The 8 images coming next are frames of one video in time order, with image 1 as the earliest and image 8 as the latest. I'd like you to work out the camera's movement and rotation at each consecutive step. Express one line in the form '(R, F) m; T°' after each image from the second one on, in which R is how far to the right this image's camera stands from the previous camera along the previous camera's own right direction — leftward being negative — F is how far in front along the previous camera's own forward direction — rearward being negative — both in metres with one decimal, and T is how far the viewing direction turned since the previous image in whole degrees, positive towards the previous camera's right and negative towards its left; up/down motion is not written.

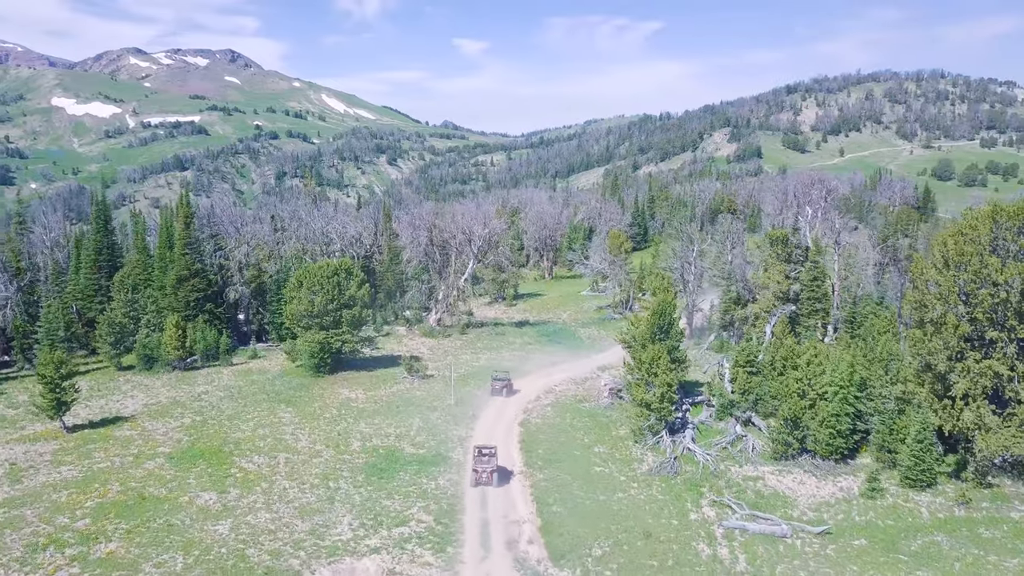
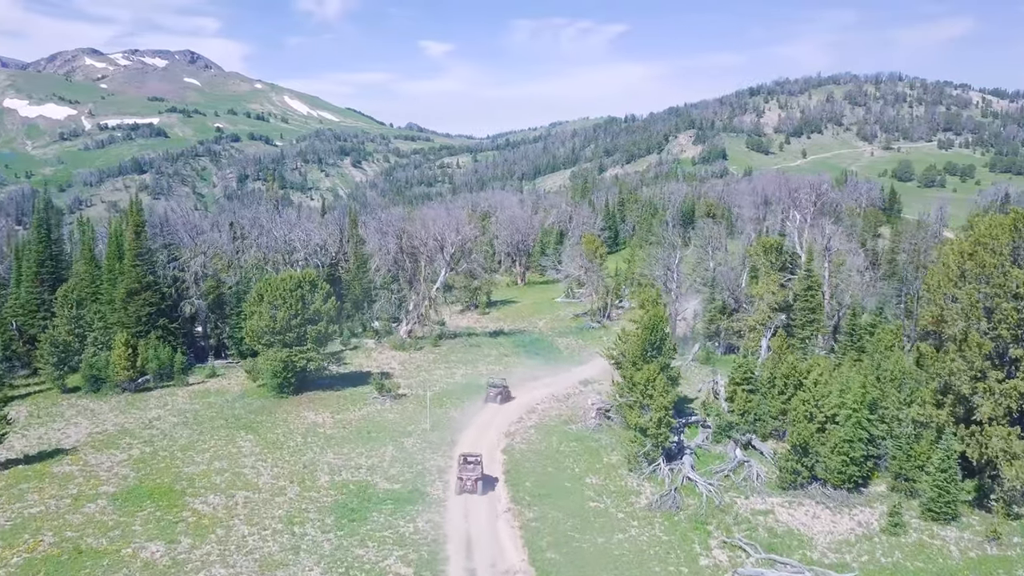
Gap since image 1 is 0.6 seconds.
(-0.6, +3.0) m; +2°
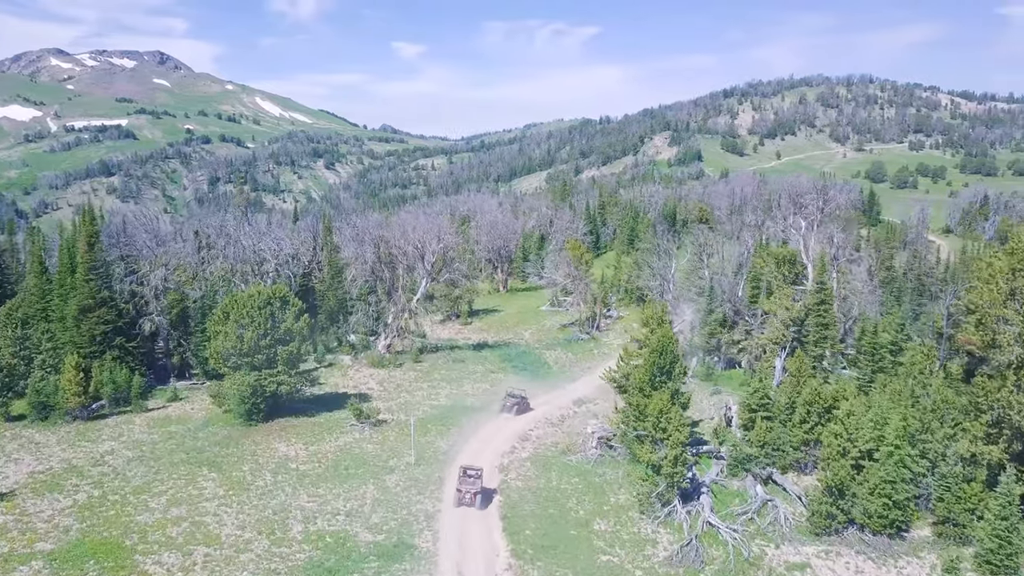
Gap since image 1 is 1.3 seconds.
(-0.8, +3.6) m; +2°
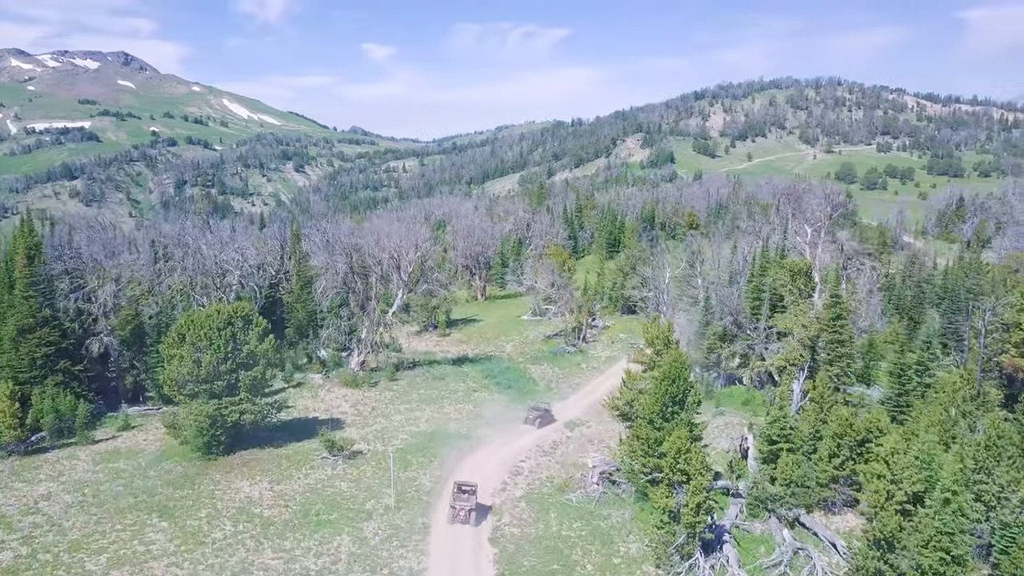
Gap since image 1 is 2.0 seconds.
(-0.7, +3.8) m; +2°
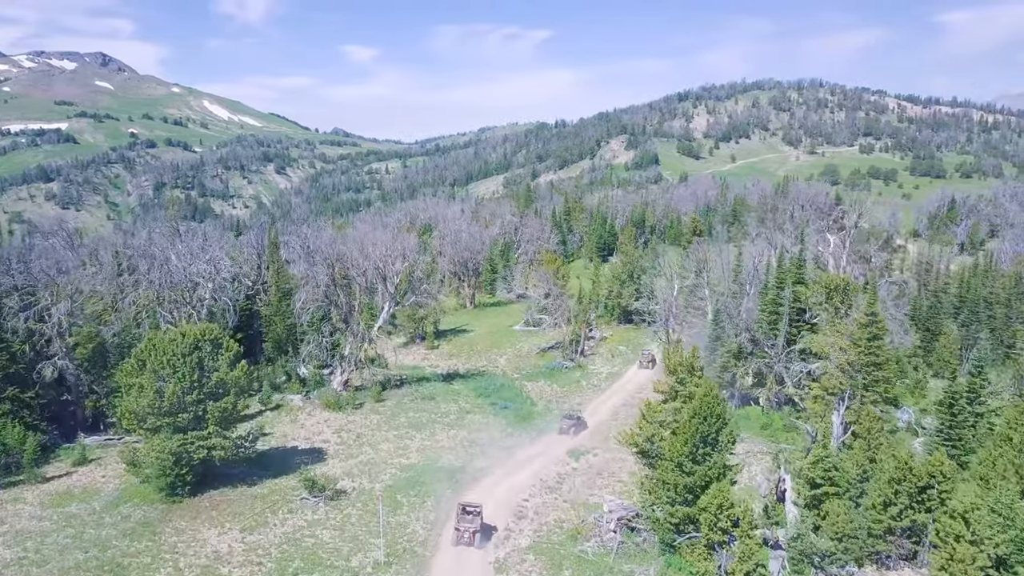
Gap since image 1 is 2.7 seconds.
(-0.8, +3.9) m; +1°
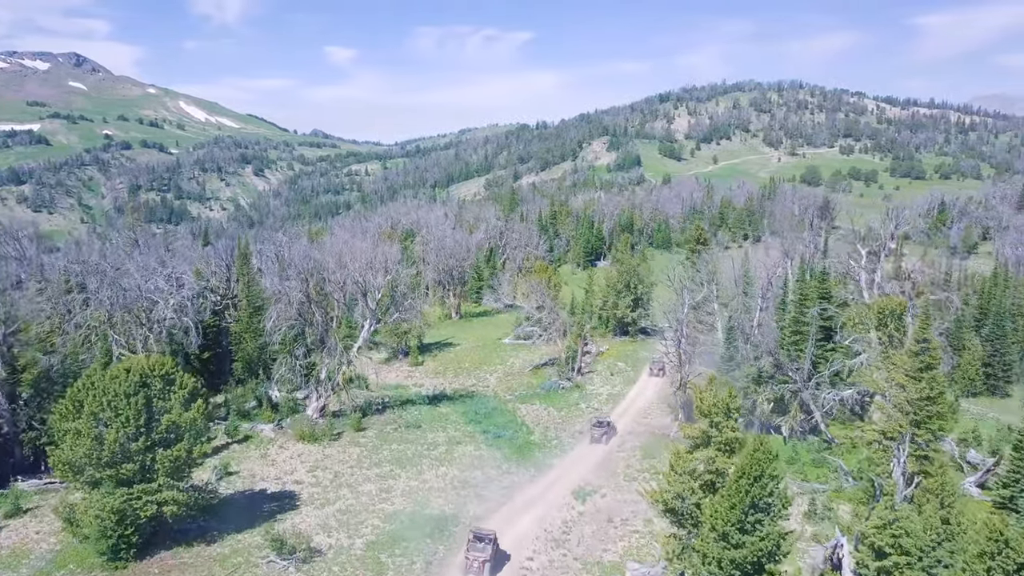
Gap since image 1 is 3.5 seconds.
(-0.7, +4.6) m; +1°
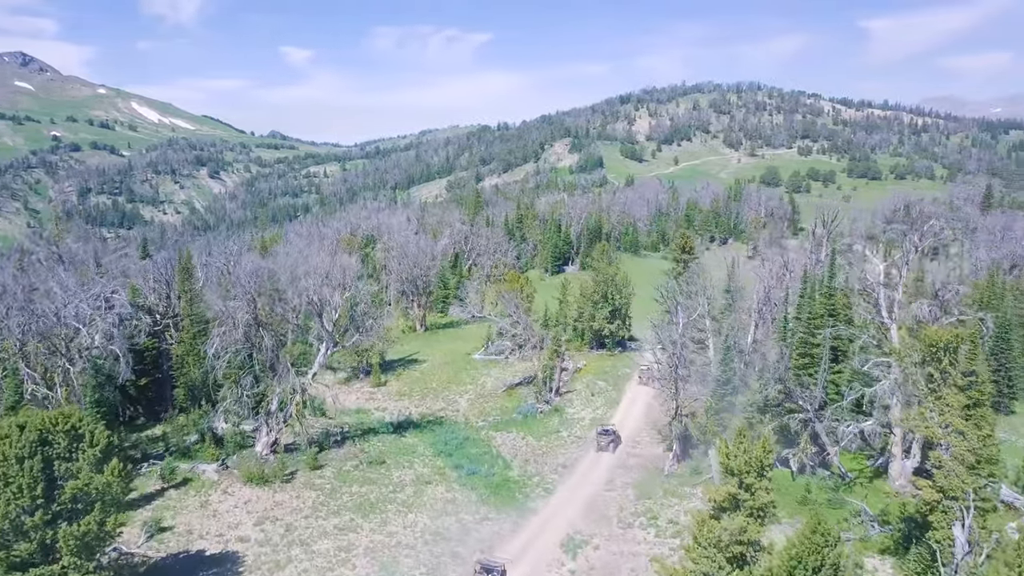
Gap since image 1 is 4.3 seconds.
(-0.6, +4.7) m; +3°
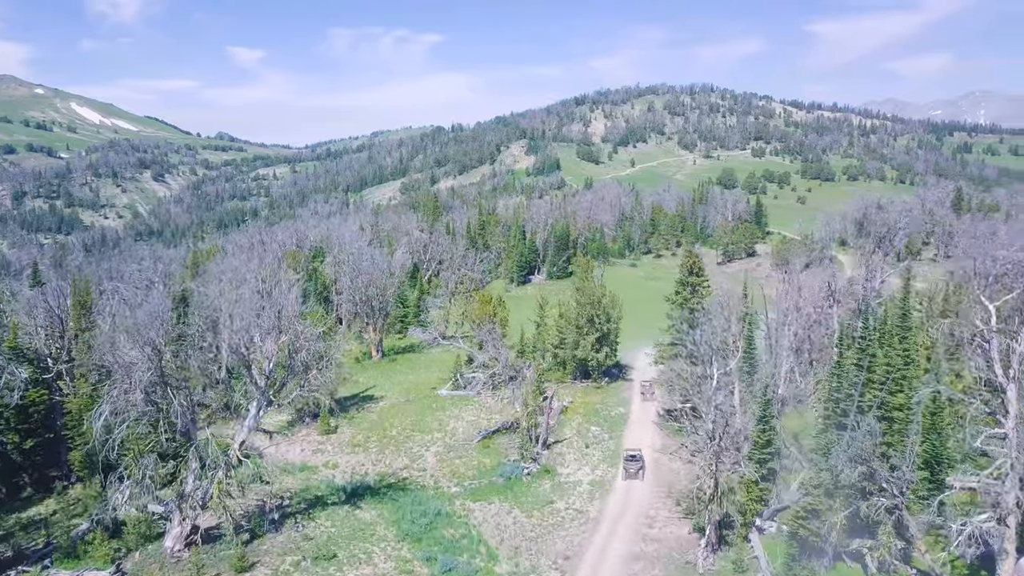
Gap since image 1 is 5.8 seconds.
(-1.2, +9.0) m; +3°
